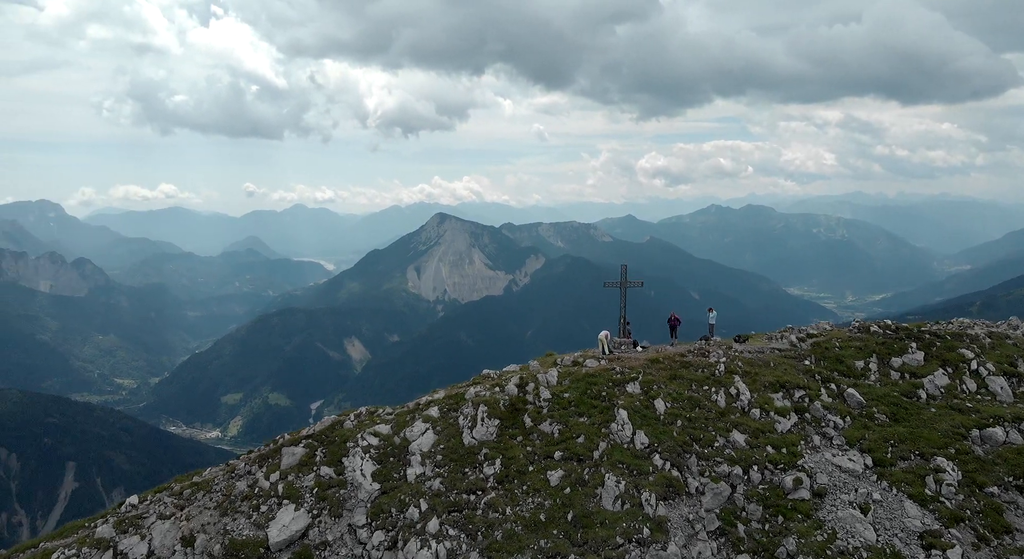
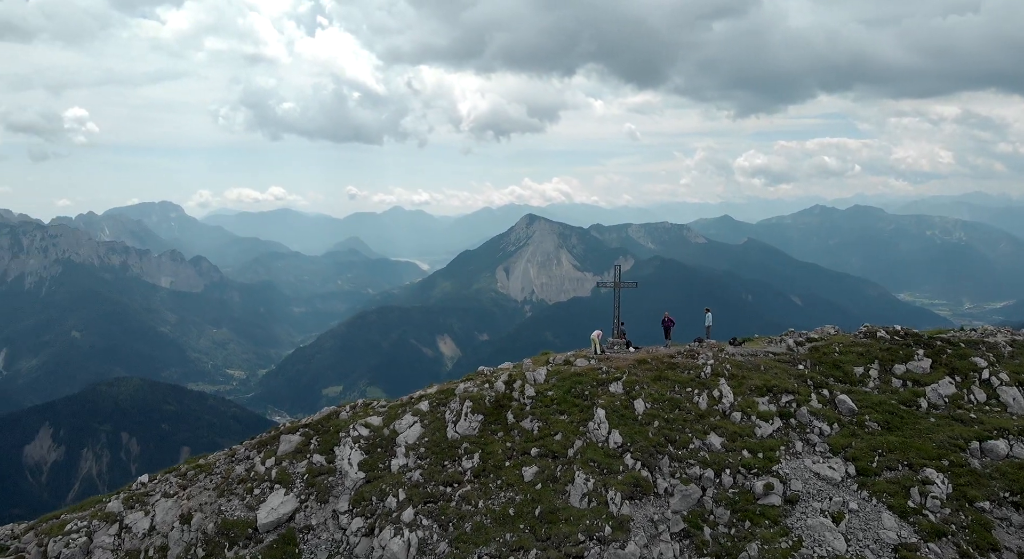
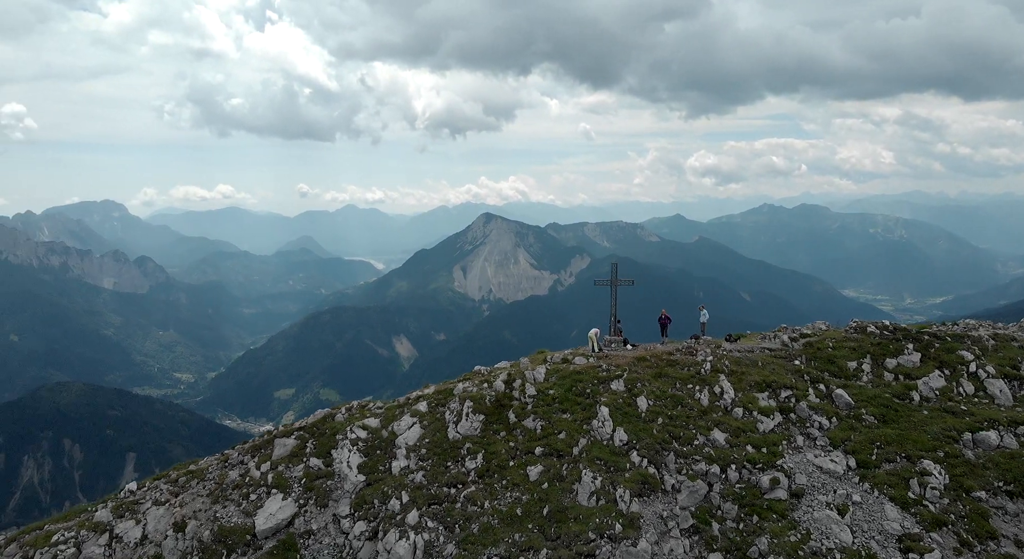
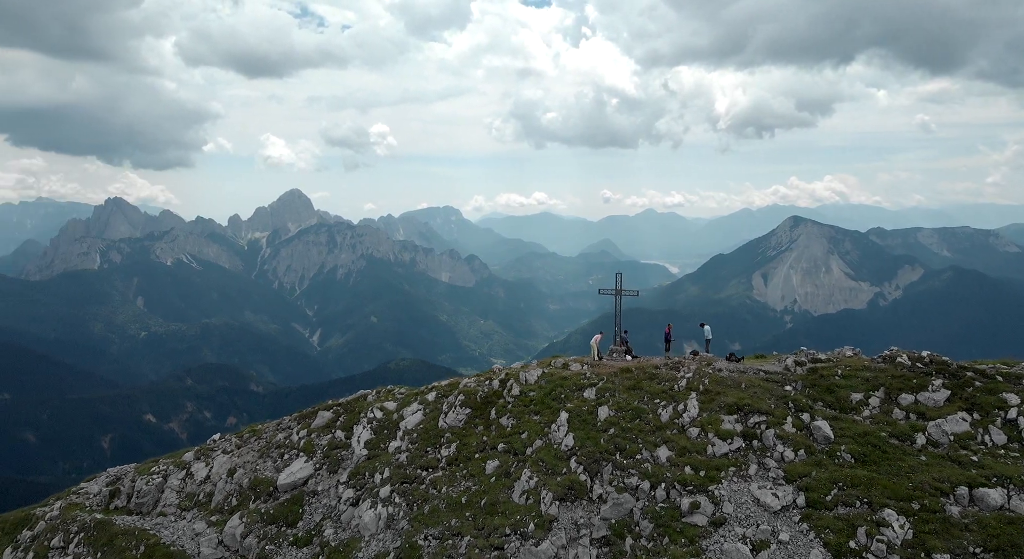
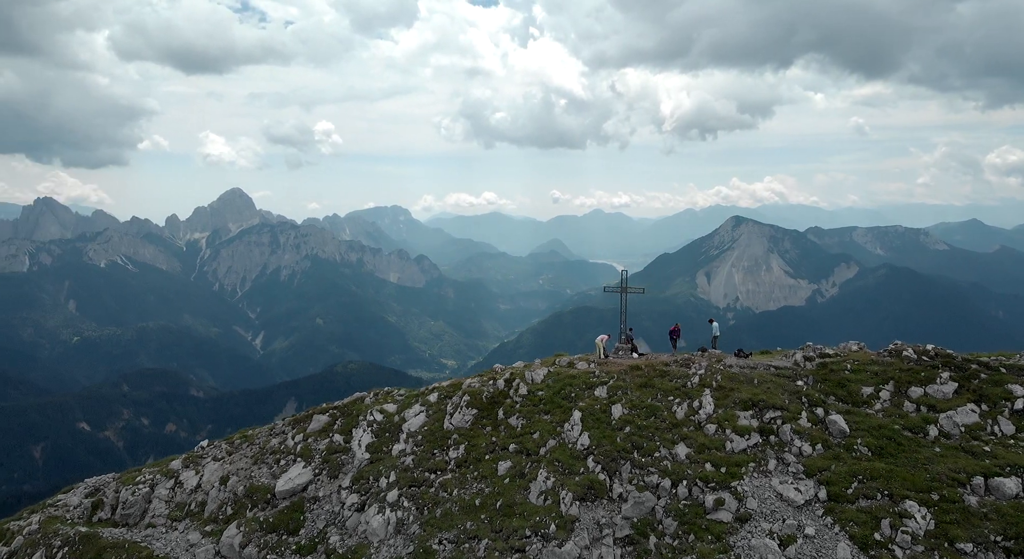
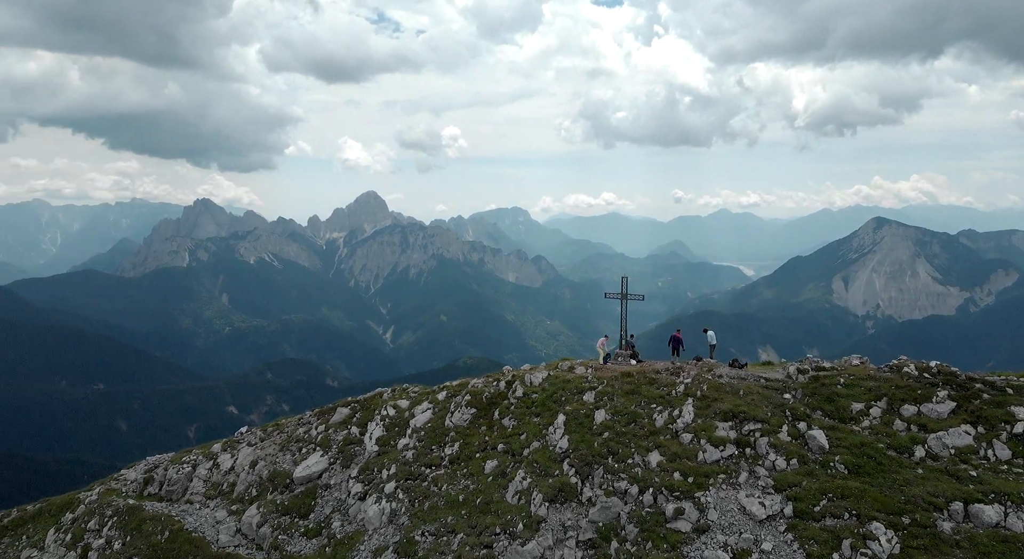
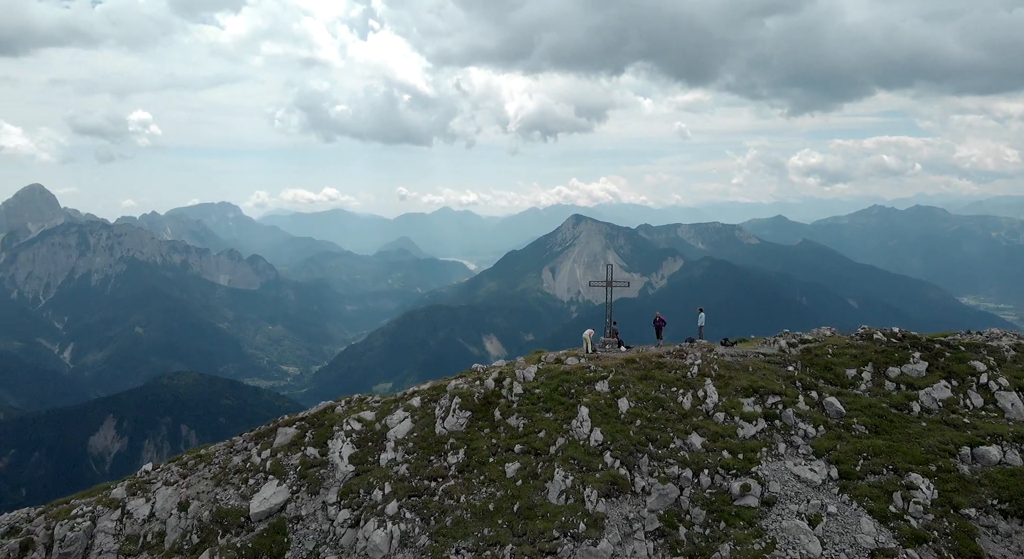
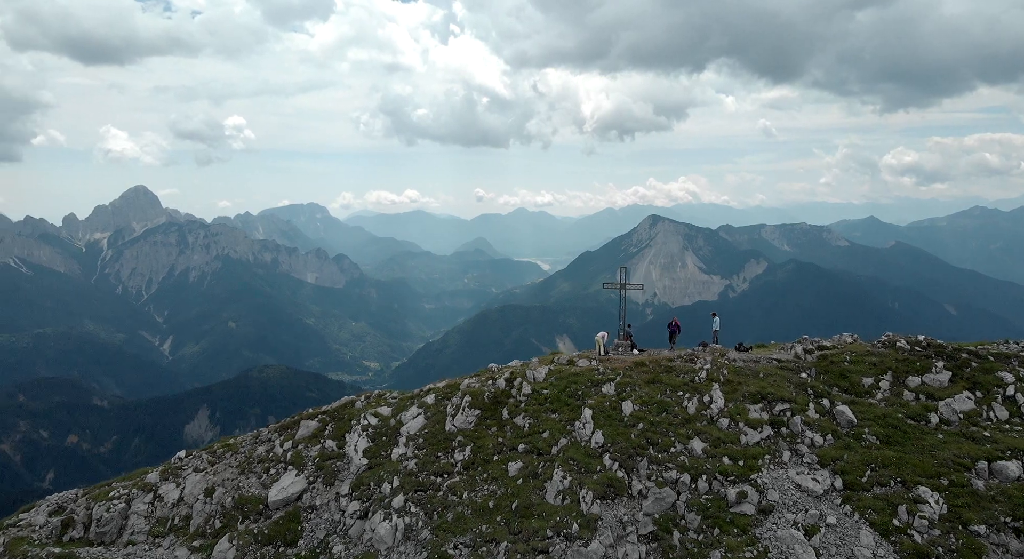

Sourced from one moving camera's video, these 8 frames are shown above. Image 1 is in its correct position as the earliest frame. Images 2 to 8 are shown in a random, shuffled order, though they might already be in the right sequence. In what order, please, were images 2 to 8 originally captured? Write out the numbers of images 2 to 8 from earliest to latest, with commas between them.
3, 2, 7, 8, 5, 4, 6
